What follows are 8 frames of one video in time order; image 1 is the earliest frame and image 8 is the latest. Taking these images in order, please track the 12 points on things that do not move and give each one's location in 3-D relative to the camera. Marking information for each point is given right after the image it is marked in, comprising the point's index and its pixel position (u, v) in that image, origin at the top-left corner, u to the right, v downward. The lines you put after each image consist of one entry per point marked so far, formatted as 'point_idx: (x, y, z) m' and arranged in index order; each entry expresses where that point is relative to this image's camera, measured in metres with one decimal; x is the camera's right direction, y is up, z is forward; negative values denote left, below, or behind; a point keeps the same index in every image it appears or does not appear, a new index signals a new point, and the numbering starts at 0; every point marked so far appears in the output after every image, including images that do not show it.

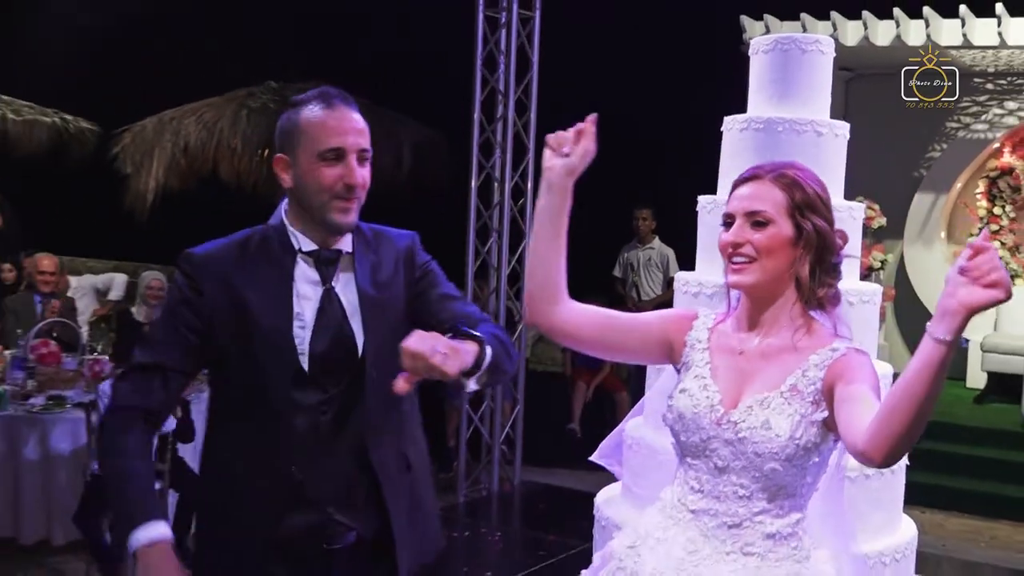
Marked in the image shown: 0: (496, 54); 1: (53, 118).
0: (-0.1, +0.9, +4.6) m
1: (-3.2, +1.2, +8.7) m
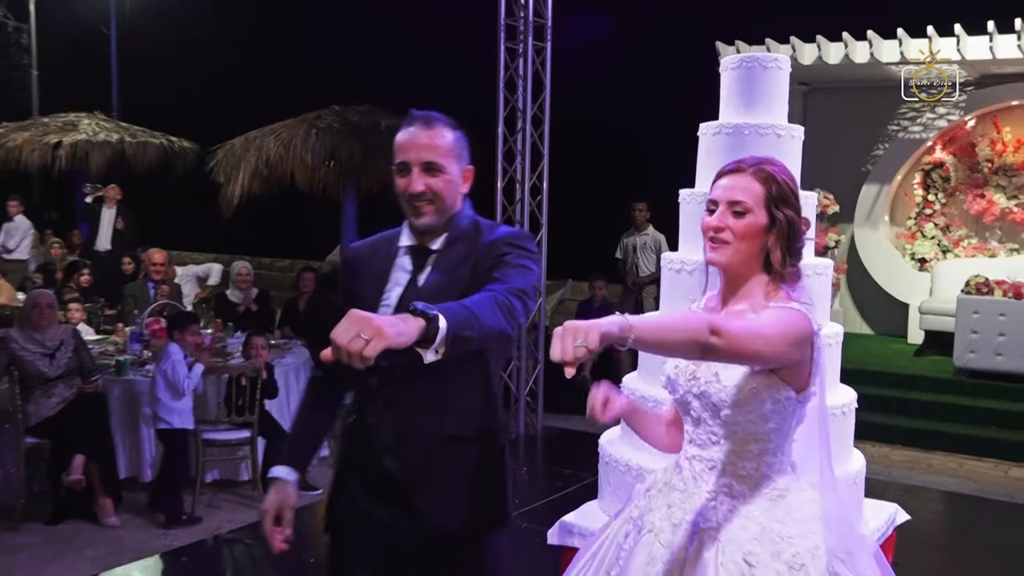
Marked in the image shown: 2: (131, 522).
0: (0.0, +1.0, +5.5) m
1: (-2.9, +1.3, +9.8) m
2: (-1.7, -1.0, +5.2) m
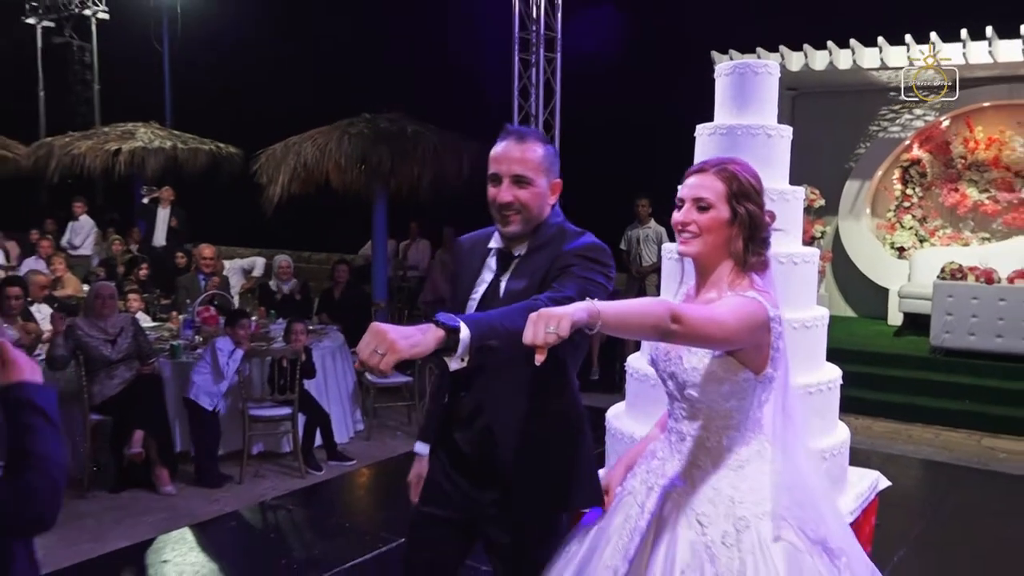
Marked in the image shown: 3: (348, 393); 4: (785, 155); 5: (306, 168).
0: (+0.1, +1.0, +6.0) m
1: (-2.7, +1.3, +10.4) m
2: (-1.6, -1.0, +5.7) m
3: (-1.0, -0.6, +6.7) m
4: (+1.1, +0.6, +4.8) m
5: (-1.6, +1.0, +9.0) m
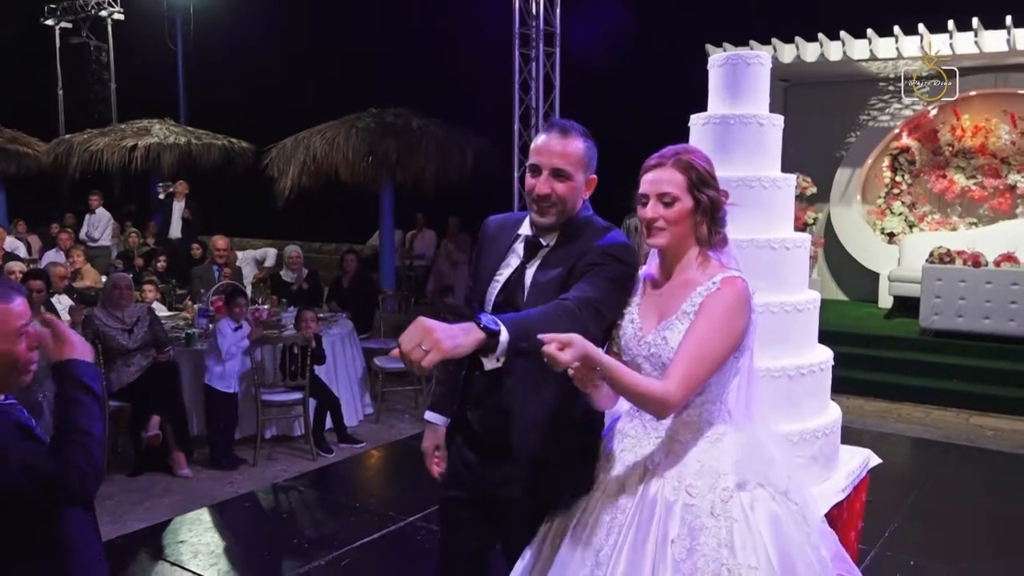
0: (+0.1, +1.1, +6.1) m
1: (-2.6, +1.3, +10.6) m
2: (-1.6, -1.0, +5.9) m
3: (-0.9, -0.6, +6.9) m
4: (+1.1, +0.6, +5.0) m
5: (-1.6, +1.0, +9.2) m
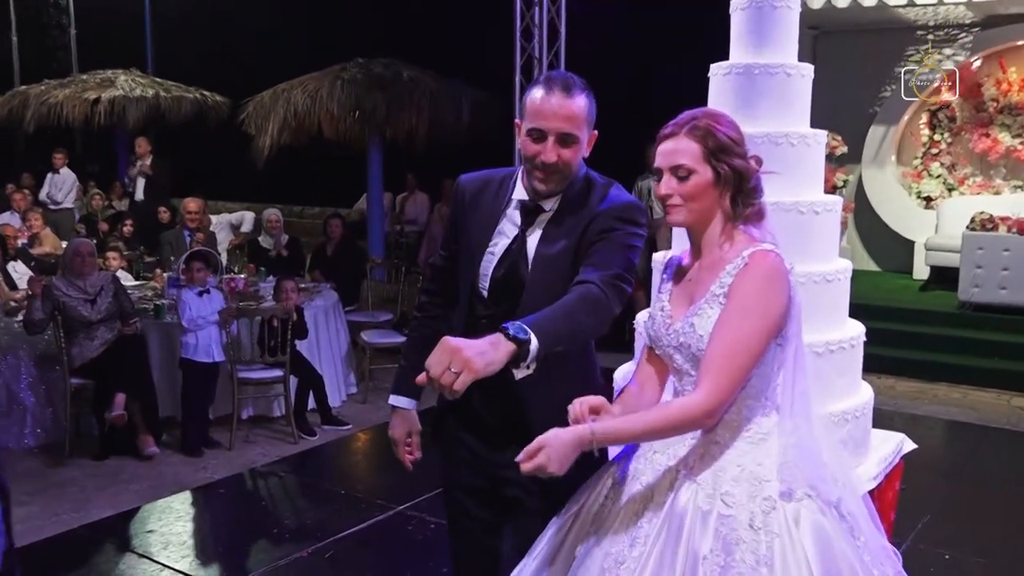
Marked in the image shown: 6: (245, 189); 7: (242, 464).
0: (+0.1, +1.3, +5.6) m
1: (-2.7, +1.6, +10.0) m
2: (-1.6, -0.8, +5.5) m
3: (-1.0, -0.4, +6.5) m
4: (+1.2, +0.8, +4.5) m
5: (-1.6, +1.2, +8.7) m
6: (-4.2, +1.5, +17.9) m
7: (-1.3, -0.8, +5.4) m
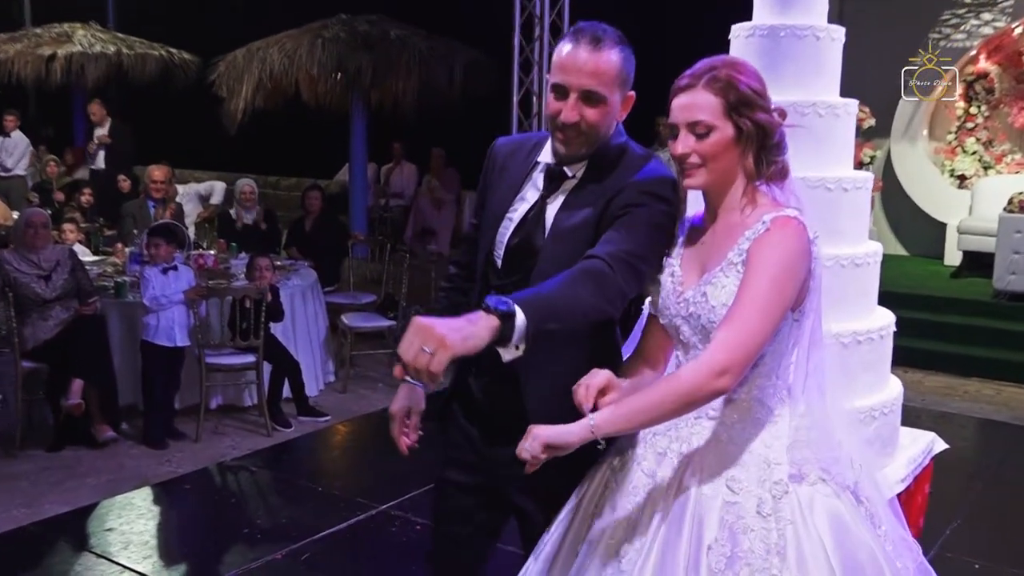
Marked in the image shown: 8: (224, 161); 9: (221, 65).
0: (+0.1, +1.3, +5.2) m
1: (-2.8, +1.8, +9.5) m
2: (-1.7, -0.7, +5.0) m
3: (-1.0, -0.3, +6.0) m
4: (+1.2, +0.8, +4.1) m
5: (-1.7, +1.4, +8.2) m
6: (-4.4, +1.9, +17.4) m
7: (-1.3, -0.7, +5.0) m
8: (-4.3, +1.9, +17.4) m
9: (-2.1, +1.6, +8.6) m
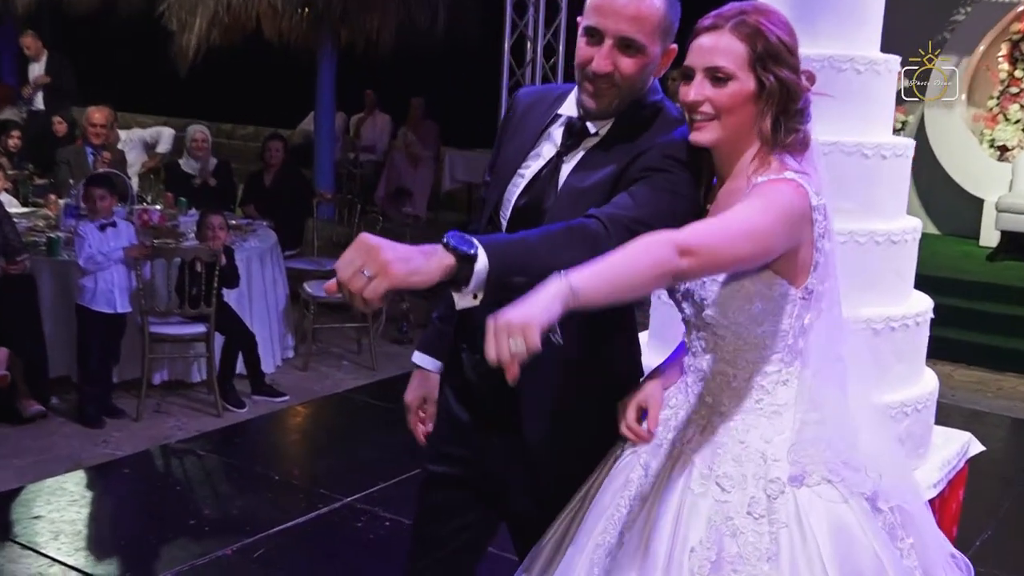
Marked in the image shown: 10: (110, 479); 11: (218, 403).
0: (0.0, +1.5, +4.7) m
1: (-2.9, +2.2, +8.9) m
2: (-1.8, -0.5, +4.5) m
3: (-1.1, -0.1, +5.5) m
4: (+1.1, +0.9, +3.6) m
5: (-1.8, +1.7, +7.6) m
6: (-4.8, +2.7, +16.6) m
7: (-1.4, -0.6, +4.5) m
8: (-4.8, +2.7, +16.6) m
9: (-2.3, +2.0, +8.0) m
10: (-1.4, -0.7, +4.1) m
11: (-1.2, -0.4, +4.7) m
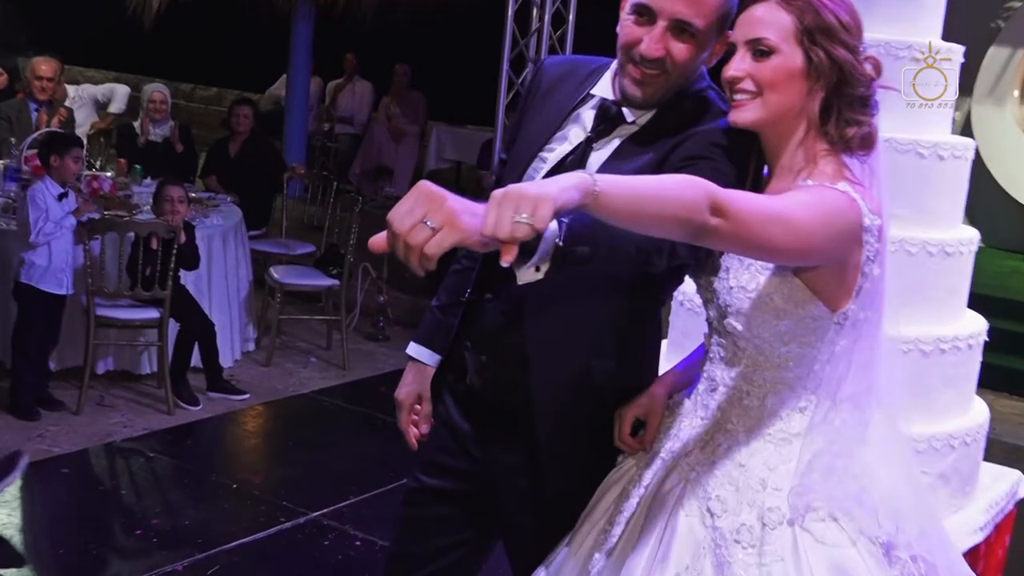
0: (+0.1, +1.5, +4.2) m
1: (-3.0, +2.5, +8.3) m
2: (-1.8, -0.4, +4.1) m
3: (-1.2, 0.0, +5.1) m
4: (+1.2, +0.8, +3.2) m
5: (-1.8, +1.9, +7.1) m
6: (-5.0, +3.3, +16.0) m
7: (-1.4, -0.5, +4.0) m
8: (-4.9, +3.3, +16.0) m
9: (-2.3, +2.2, +7.5) m
10: (-1.5, -0.6, +3.6) m
11: (-1.3, -0.4, +4.3) m
